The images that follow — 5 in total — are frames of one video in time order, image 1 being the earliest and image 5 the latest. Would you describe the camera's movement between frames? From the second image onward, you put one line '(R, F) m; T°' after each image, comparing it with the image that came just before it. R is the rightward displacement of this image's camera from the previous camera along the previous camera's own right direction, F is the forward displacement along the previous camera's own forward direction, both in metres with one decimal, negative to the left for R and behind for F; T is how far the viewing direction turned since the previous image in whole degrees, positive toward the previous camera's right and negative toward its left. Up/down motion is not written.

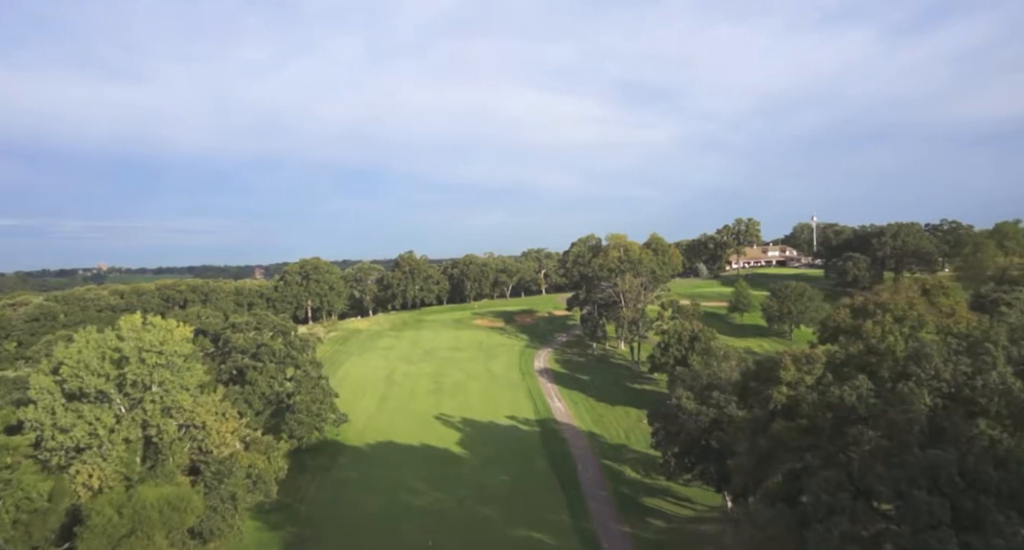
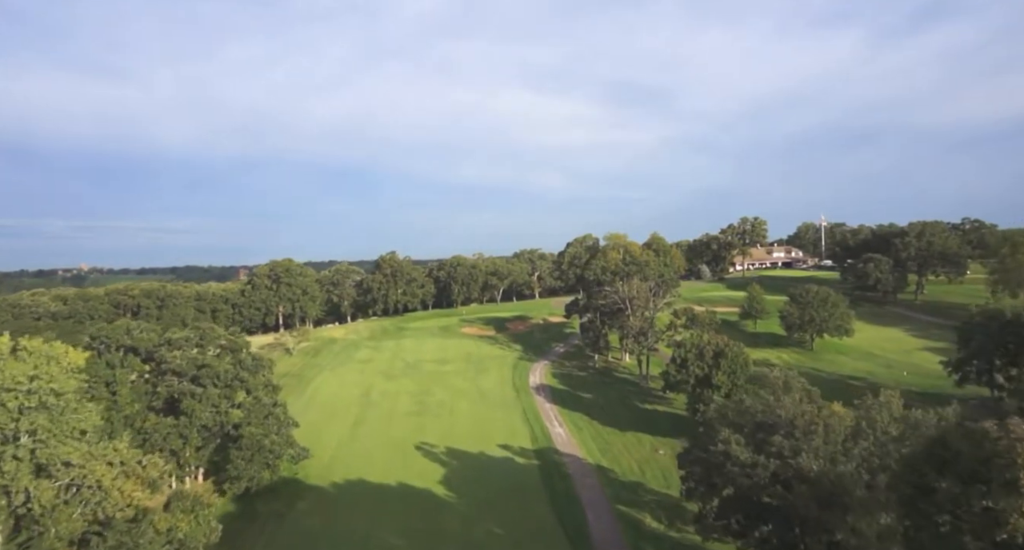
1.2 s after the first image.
(-0.4, +7.7) m; +1°
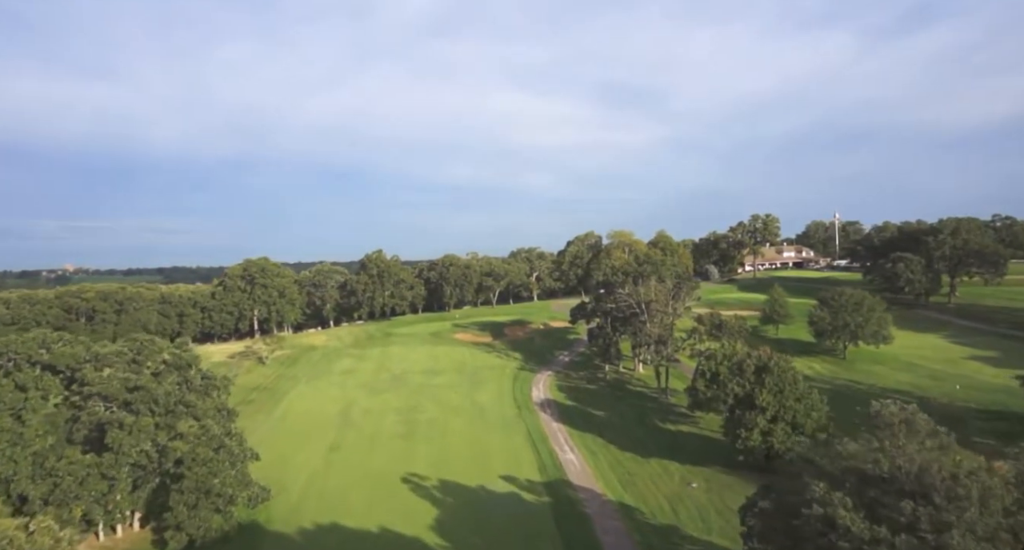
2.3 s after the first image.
(-0.9, +7.0) m; +1°
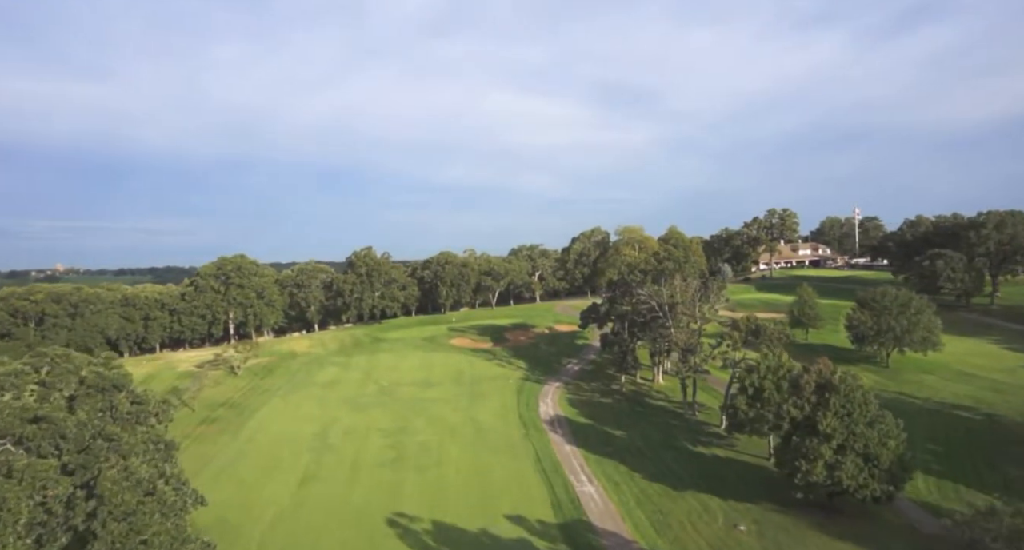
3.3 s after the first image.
(-0.7, +6.7) m; 0°
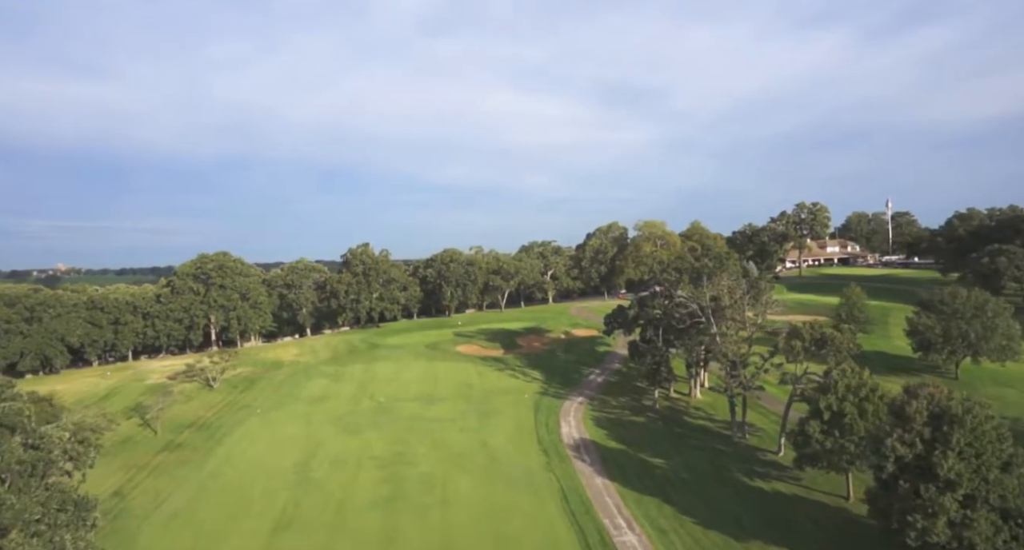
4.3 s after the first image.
(-1.0, +6.8) m; 0°
